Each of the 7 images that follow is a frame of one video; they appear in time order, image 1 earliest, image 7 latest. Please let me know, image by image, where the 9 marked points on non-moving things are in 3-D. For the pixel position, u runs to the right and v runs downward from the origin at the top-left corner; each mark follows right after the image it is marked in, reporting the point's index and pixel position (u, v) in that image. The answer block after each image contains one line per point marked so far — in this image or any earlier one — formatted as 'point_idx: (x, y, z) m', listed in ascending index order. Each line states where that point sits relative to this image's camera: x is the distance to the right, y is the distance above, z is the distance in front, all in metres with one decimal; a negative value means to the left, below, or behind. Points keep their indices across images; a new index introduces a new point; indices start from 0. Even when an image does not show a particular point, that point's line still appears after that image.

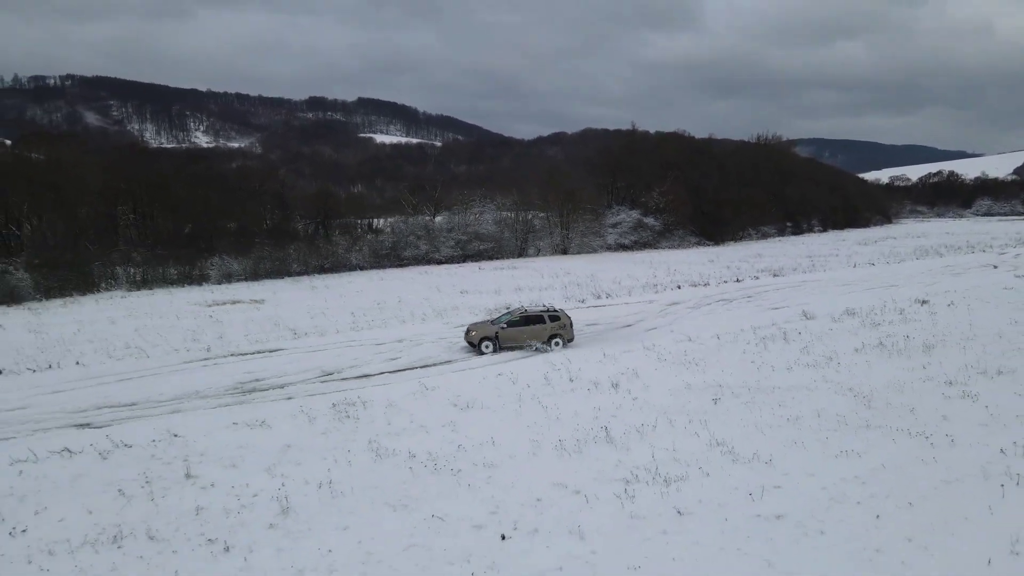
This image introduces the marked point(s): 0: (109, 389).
0: (-8.5, -2.0, +14.4) m
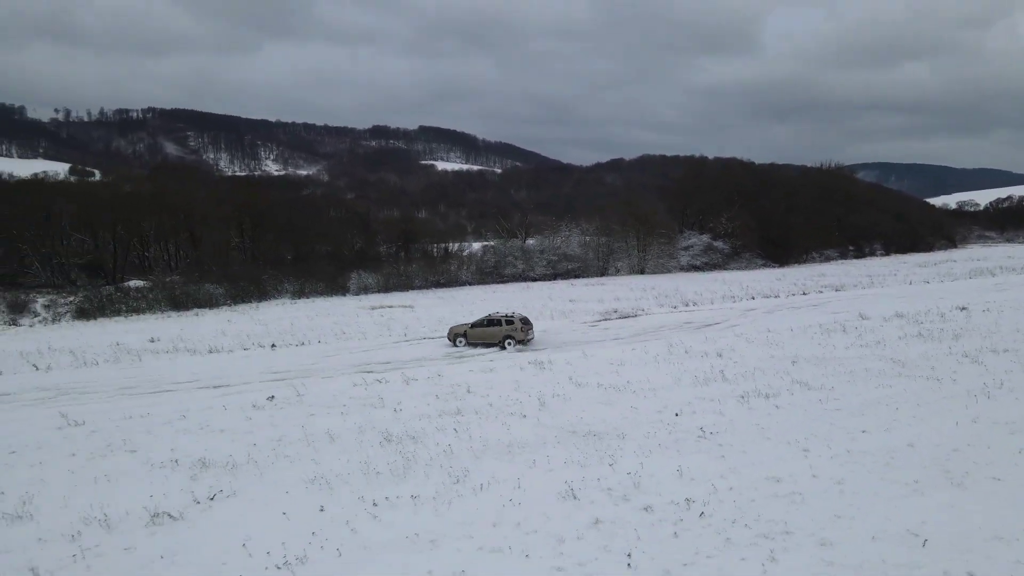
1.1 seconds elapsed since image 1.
0: (-4.9, -1.9, +20.8) m
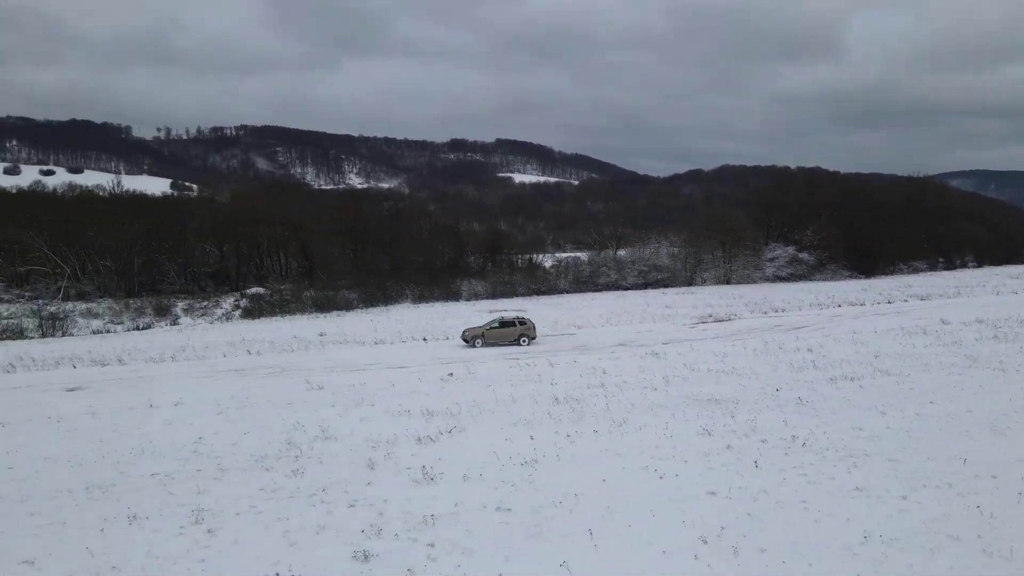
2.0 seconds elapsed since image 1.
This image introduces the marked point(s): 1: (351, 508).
0: (-0.9, -2.0, +25.1) m
1: (-2.2, -3.0, +9.9) m
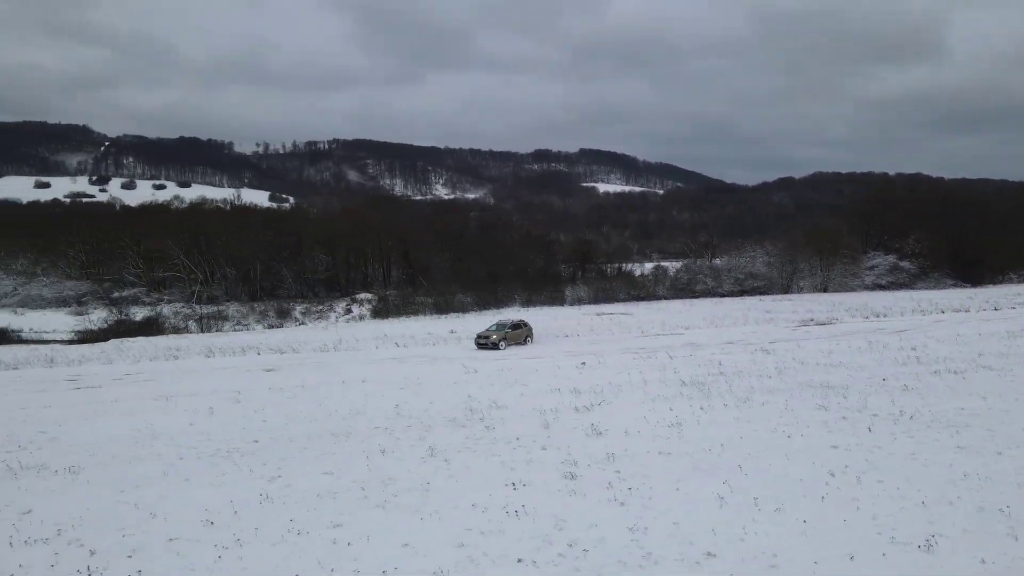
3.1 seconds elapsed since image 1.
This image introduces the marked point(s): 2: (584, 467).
0: (+3.5, -2.1, +27.8) m
1: (+0.5, -2.9, +12.8) m
2: (+1.2, -2.8, +11.5) m
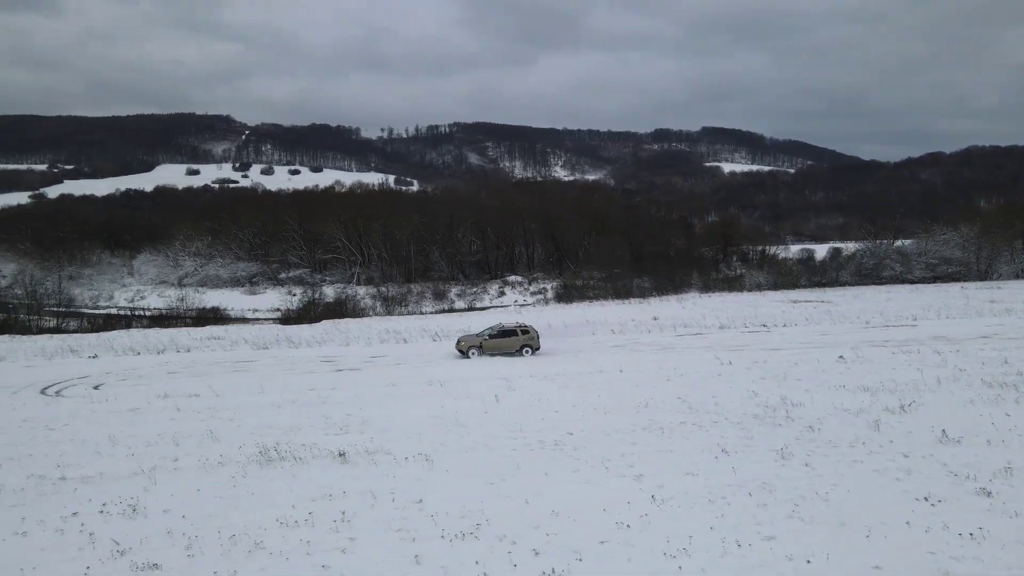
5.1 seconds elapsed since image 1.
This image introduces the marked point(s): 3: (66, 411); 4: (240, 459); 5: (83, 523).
0: (+11.6, -1.7, +26.0) m
1: (+6.3, -2.7, +11.7) m
2: (+6.7, -2.8, +10.3) m
3: (-9.9, -2.7, +16.4) m
4: (-4.6, -2.9, +12.4) m
5: (-5.7, -3.1, +9.8) m
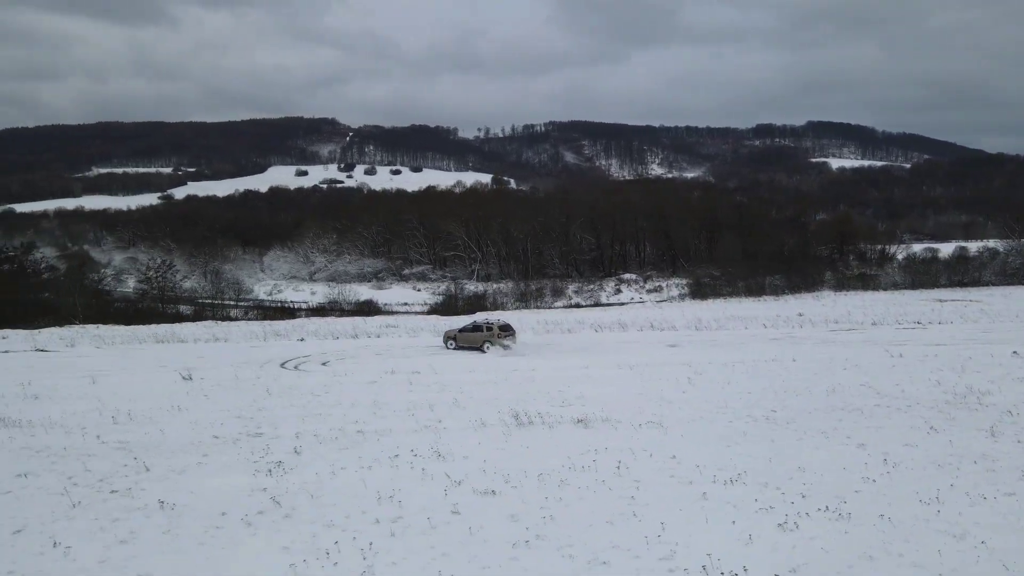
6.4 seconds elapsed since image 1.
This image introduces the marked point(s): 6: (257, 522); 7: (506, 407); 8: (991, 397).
0: (+17.5, -1.6, +26.1) m
1: (+10.5, -2.6, +12.6) m
2: (+10.7, -2.7, +11.2) m
3: (-5.1, -2.5, +19.3) m
4: (-0.3, -2.7, +14.7) m
5: (-1.7, -2.9, +12.2) m
6: (-3.3, -3.1, +9.6) m
7: (-0.2, -2.6, +15.9) m
8: (+10.7, -2.4, +16.2) m
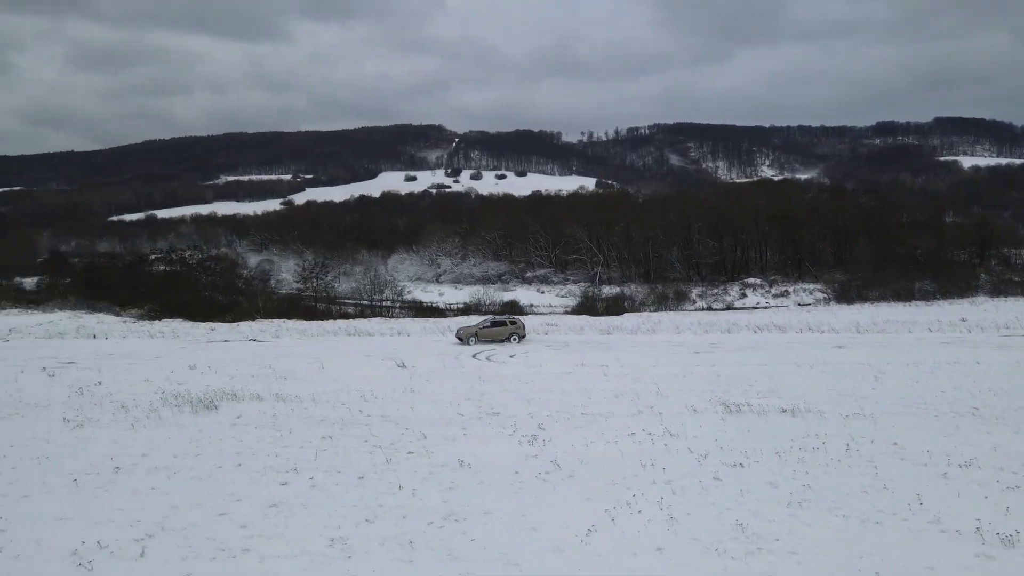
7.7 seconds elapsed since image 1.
0: (+23.5, -1.8, +24.9) m
1: (+14.7, -2.7, +12.5) m
2: (+14.7, -2.7, +11.1) m
3: (+0.2, -2.4, +21.3) m
4: (+4.3, -2.7, +16.1) m
5: (+2.6, -2.9, +13.8) m
6: (+0.6, -3.0, +11.5) m
7: (+4.6, -2.6, +17.2) m
8: (+15.4, -2.5, +16.1) m
